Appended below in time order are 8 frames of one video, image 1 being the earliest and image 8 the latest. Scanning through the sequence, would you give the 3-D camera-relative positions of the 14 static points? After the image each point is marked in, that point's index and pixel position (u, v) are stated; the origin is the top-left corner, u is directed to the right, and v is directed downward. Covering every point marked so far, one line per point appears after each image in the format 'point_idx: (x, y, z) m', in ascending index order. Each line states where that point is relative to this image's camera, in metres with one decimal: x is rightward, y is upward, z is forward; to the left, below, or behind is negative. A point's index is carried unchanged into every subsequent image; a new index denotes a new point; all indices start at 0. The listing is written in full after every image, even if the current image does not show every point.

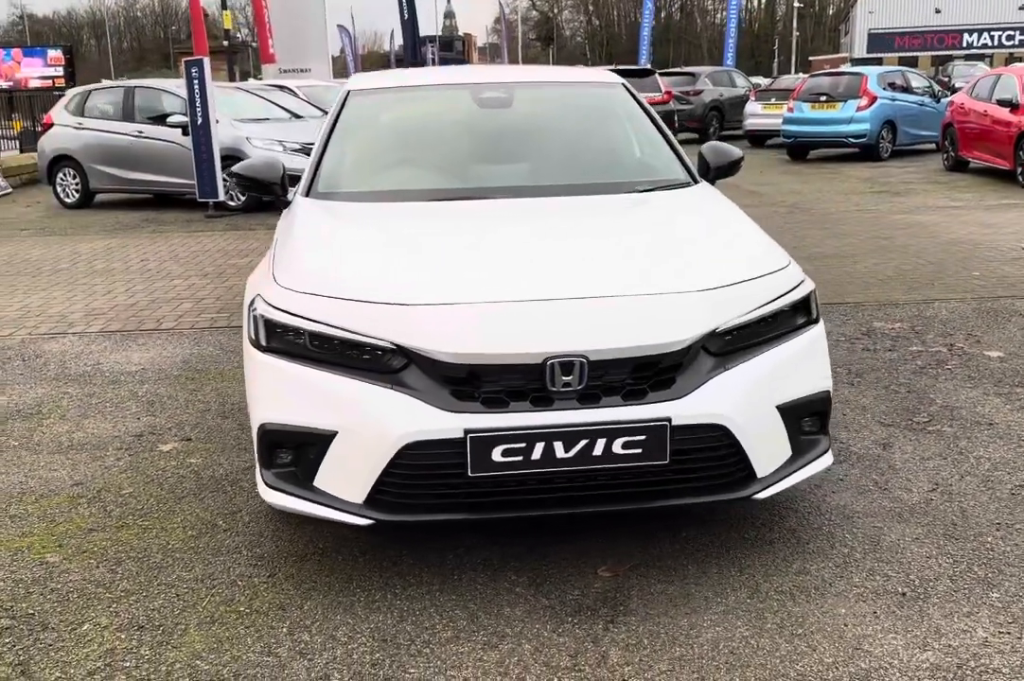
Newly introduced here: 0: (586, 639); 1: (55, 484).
0: (+0.2, -0.8, +2.6) m
1: (-1.7, -0.5, +3.8) m
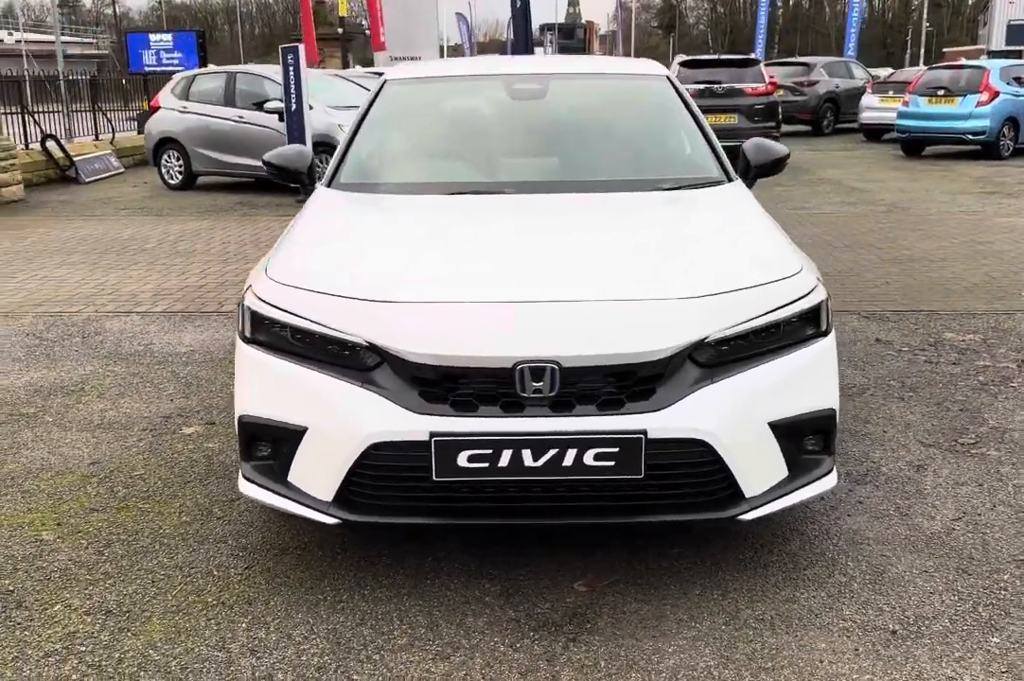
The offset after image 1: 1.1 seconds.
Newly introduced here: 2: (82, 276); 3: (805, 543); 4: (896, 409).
0: (+0.1, -0.8, +2.5) m
1: (-1.6, -0.5, +3.9) m
2: (-3.2, +0.5, +7.7) m
3: (+0.9, -0.6, +3.1) m
4: (+1.6, -0.3, +4.4) m
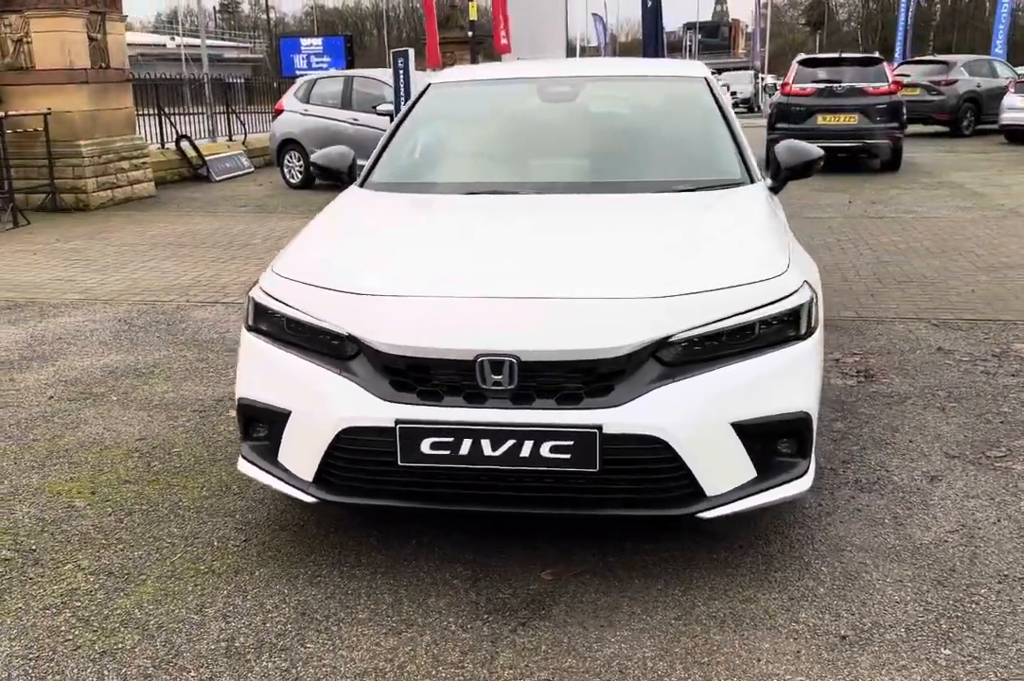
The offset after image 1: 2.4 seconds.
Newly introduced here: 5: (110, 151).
0: (-0.1, -0.8, +2.6) m
1: (-1.6, -0.4, +4.2) m
2: (-2.6, +0.6, +8.1) m
3: (+0.8, -0.6, +3.1) m
4: (+1.7, -0.3, +4.3) m
5: (-4.8, +2.3, +12.4) m
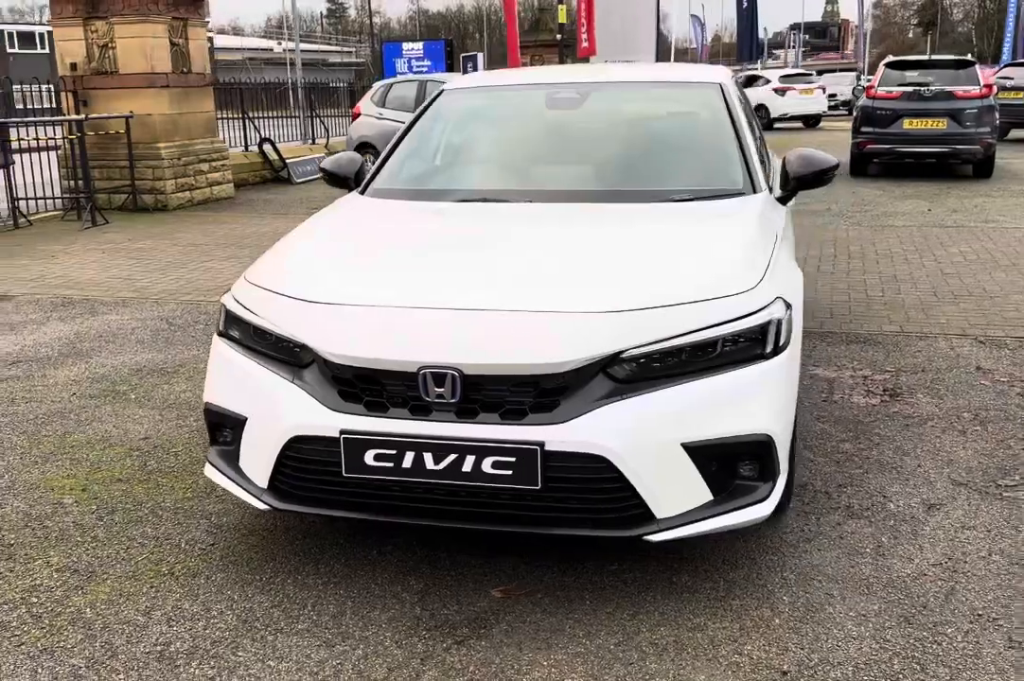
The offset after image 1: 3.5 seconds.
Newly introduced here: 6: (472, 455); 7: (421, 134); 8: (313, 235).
0: (-0.2, -0.8, +2.6) m
1: (-1.6, -0.4, +4.3) m
2: (-2.2, +0.6, +8.3) m
3: (+0.7, -0.7, +3.0) m
4: (+1.7, -0.4, +4.0) m
5: (-4.0, +2.3, +12.7) m
6: (-0.1, -0.3, +2.7) m
7: (-0.4, +0.9, +4.6) m
8: (-0.7, +0.4, +3.7) m
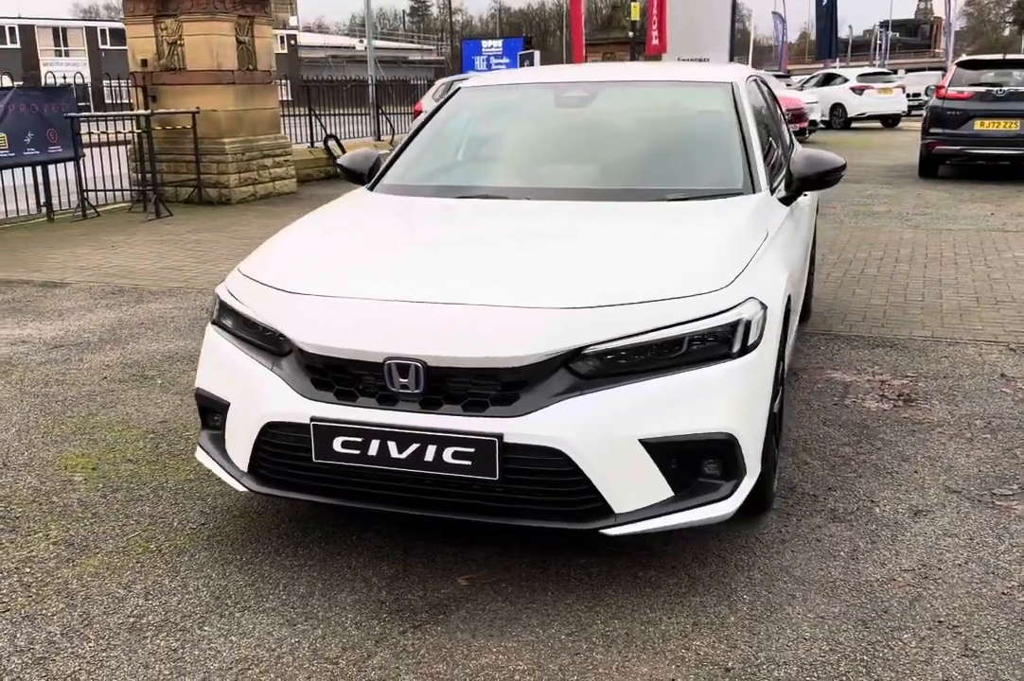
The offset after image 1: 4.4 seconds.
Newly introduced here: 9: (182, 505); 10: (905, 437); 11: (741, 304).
0: (-0.4, -0.8, +2.7) m
1: (-1.6, -0.3, +4.5) m
2: (-1.8, +0.6, +8.5) m
3: (+0.6, -0.7, +3.0) m
4: (+1.7, -0.4, +4.0) m
5: (-3.3, +2.4, +13.0) m
6: (-0.2, -0.3, +2.8) m
7: (-0.3, +0.9, +4.7) m
8: (-0.7, +0.4, +3.8) m
9: (-1.1, -0.6, +3.5) m
10: (+1.6, -0.4, +4.1) m
11: (+0.7, +0.1, +3.0) m
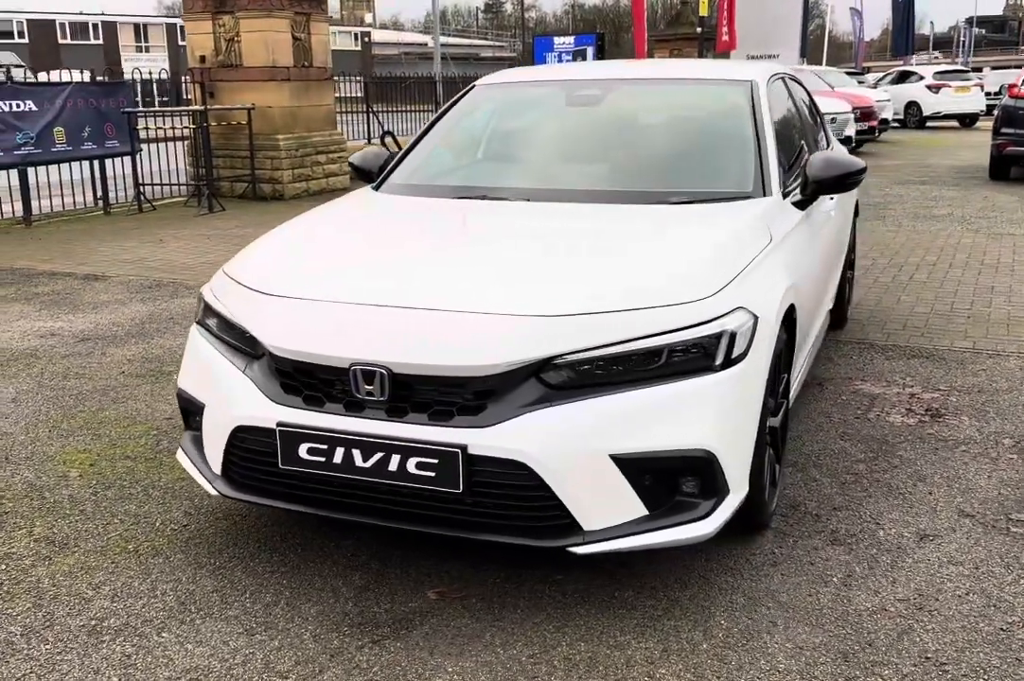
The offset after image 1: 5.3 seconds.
0: (-0.5, -0.8, +2.6) m
1: (-1.5, -0.3, +4.5) m
2: (-1.5, +0.7, +8.5) m
3: (+0.5, -0.7, +2.9) m
4: (+1.7, -0.5, +3.8) m
5: (-2.6, +2.5, +13.1) m
6: (-0.3, -0.3, +2.7) m
7: (-0.3, +0.9, +4.6) m
8: (-0.7, +0.4, +3.7) m
9: (-1.2, -0.6, +3.5) m
10: (+1.6, -0.4, +3.9) m
11: (+0.6, +0.1, +2.8) m
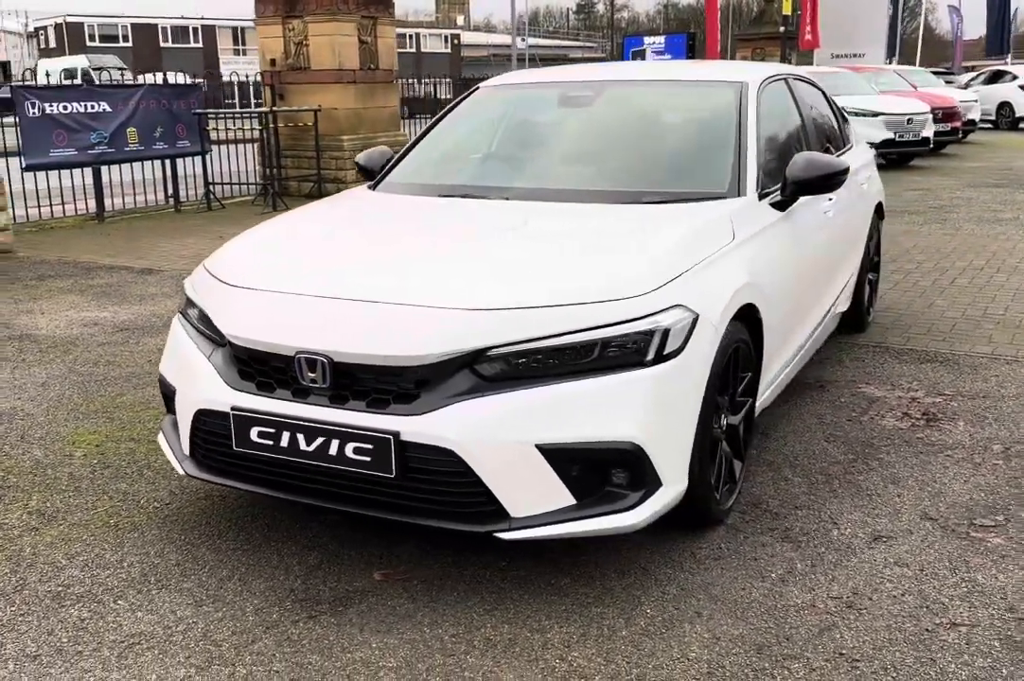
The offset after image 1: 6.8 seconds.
0: (-0.7, -0.8, +2.8) m
1: (-1.6, -0.3, +4.7) m
2: (-1.2, +0.7, +8.8) m
3: (+0.4, -0.7, +2.9) m
4: (+1.6, -0.5, +3.7) m
5: (-1.8, +2.5, +13.4) m
6: (-0.5, -0.3, +2.8) m
7: (-0.3, +1.0, +4.8) m
8: (-0.8, +0.4, +3.9) m
9: (-1.3, -0.5, +3.7) m
10: (+1.5, -0.4, +3.9) m
11: (+0.4, +0.1, +2.9) m
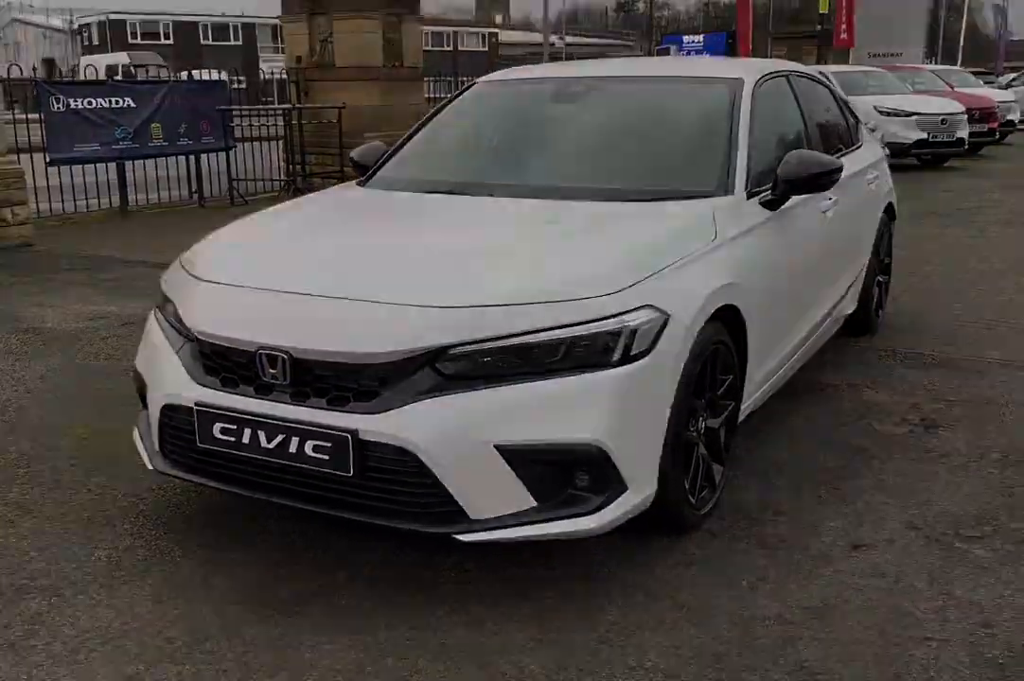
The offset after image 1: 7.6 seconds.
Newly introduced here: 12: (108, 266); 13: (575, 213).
0: (-0.8, -0.7, +2.7) m
1: (-1.6, -0.3, +4.7) m
2: (-1.1, +0.7, +8.7) m
3: (+0.3, -0.7, +2.9) m
4: (+1.5, -0.5, +3.6) m
5: (-1.5, +2.6, +13.4) m
6: (-0.6, -0.3, +2.8) m
7: (-0.3, +1.0, +4.7) m
8: (-0.9, +0.5, +3.9) m
9: (-1.3, -0.5, +3.7) m
10: (+1.4, -0.5, +3.8) m
11: (+0.3, +0.1, +2.8) m
12: (-3.2, +0.6, +8.2) m
13: (+0.2, +0.4, +3.5) m
